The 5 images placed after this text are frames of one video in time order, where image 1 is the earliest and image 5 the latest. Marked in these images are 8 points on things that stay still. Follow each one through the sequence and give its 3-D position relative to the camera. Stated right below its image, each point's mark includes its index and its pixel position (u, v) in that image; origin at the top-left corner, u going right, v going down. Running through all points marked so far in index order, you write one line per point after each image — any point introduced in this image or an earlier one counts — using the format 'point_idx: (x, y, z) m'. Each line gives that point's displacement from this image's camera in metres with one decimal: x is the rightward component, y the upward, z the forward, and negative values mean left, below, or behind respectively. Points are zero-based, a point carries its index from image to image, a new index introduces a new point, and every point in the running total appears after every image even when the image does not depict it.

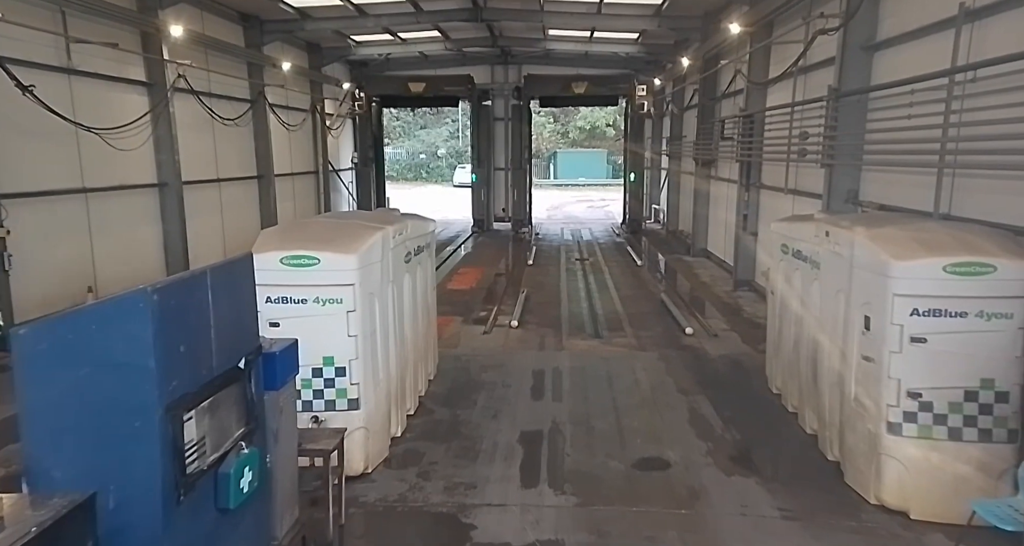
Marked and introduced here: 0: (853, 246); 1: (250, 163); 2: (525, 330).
0: (+1.8, +0.1, +3.6) m
1: (-4.3, +1.8, +11.0) m
2: (+0.1, -0.6, +7.1) m
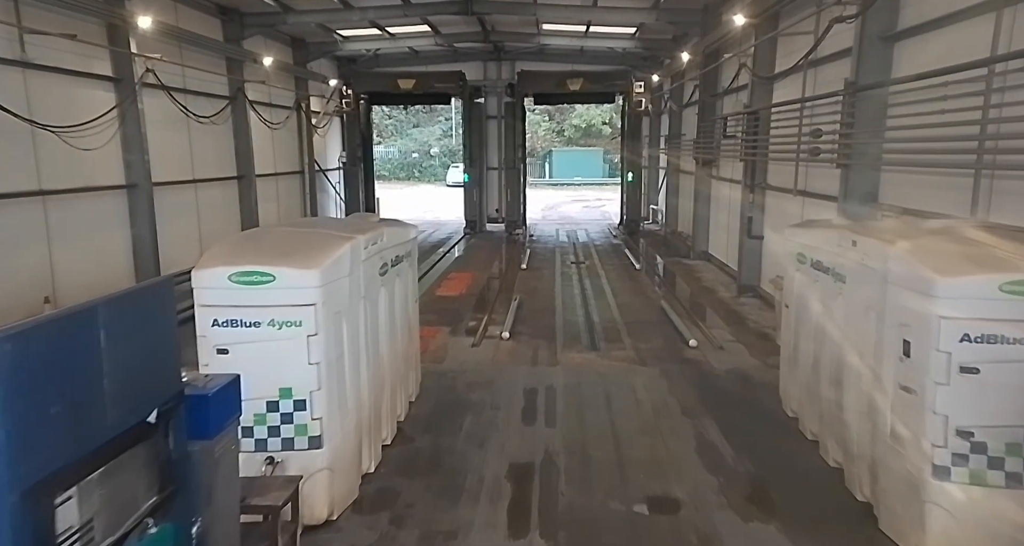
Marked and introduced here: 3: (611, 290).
0: (+1.8, +0.1, +3.1) m
1: (-4.4, +1.7, +10.5) m
2: (0.0, -0.7, +6.6) m
3: (+1.3, -0.2, +9.2) m
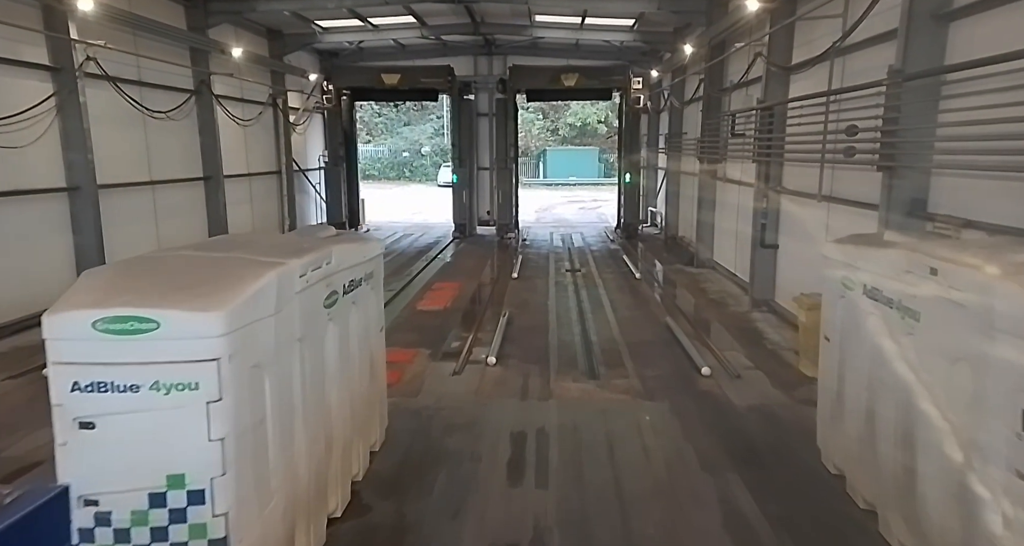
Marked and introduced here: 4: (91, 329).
0: (+1.7, -0.1, +2.3) m
1: (-4.5, +1.6, +9.7) m
2: (-0.1, -0.8, +5.8) m
3: (+1.2, -0.4, +8.4) m
4: (-1.4, -0.2, +2.2) m
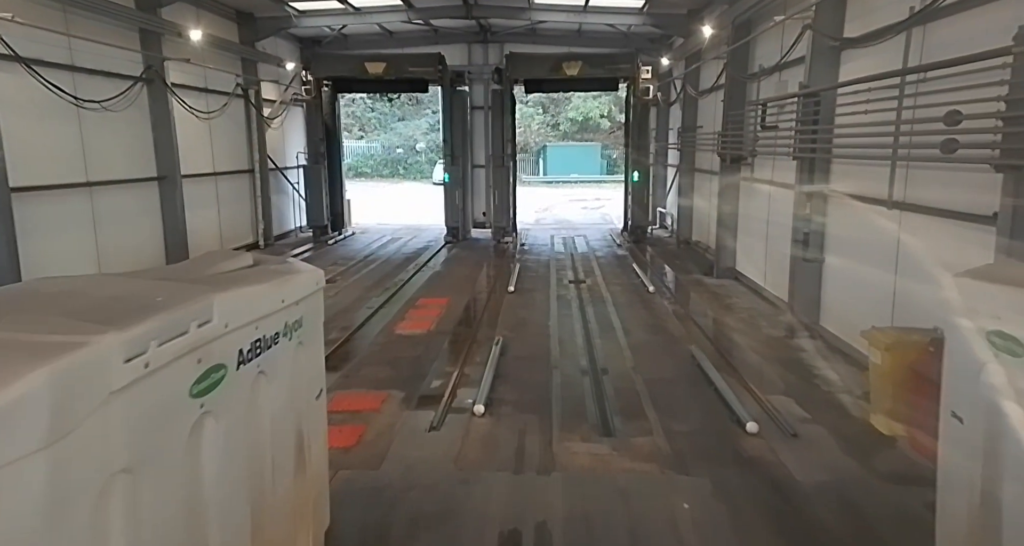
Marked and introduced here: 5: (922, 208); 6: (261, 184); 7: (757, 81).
0: (+1.6, -0.3, +1.1) m
1: (-4.6, +1.4, +8.5) m
2: (-0.1, -1.0, +4.6) m
3: (+1.2, -0.5, +7.2) m
4: (-1.4, -0.4, +1.0) m
5: (+2.7, +0.4, +4.5) m
6: (-4.4, +1.5, +11.7) m
7: (+3.0, +2.3, +8.1) m
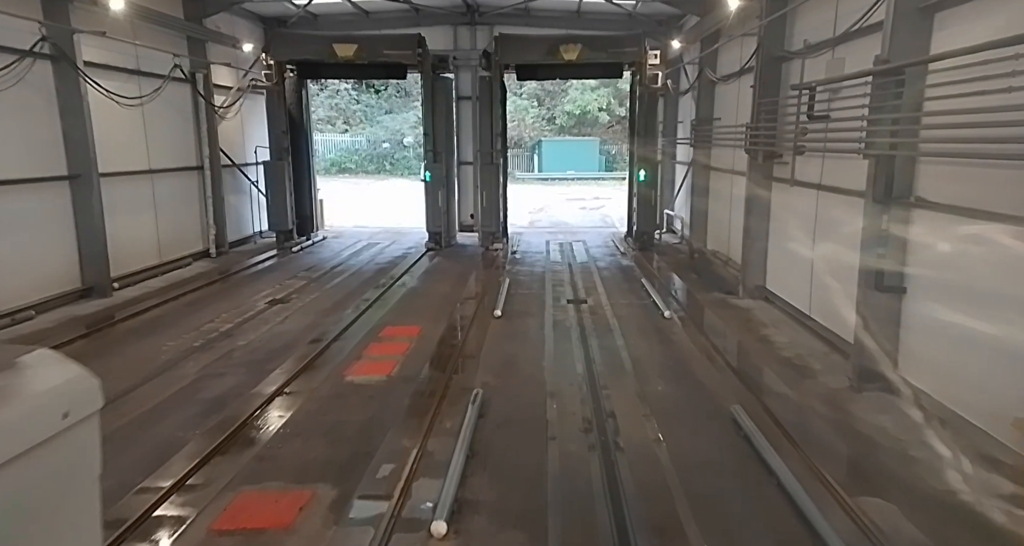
0: (+1.5, -0.5, -0.4) m
1: (-4.7, +1.2, +6.9) m
2: (-0.2, -1.2, +3.1) m
3: (+1.0, -0.8, +5.7) m
4: (-1.5, -0.6, -0.5) m
5: (+2.6, +0.2, +3.0) m
6: (-4.5, +1.3, +10.1) m
7: (+2.8, +2.1, +6.5) m
